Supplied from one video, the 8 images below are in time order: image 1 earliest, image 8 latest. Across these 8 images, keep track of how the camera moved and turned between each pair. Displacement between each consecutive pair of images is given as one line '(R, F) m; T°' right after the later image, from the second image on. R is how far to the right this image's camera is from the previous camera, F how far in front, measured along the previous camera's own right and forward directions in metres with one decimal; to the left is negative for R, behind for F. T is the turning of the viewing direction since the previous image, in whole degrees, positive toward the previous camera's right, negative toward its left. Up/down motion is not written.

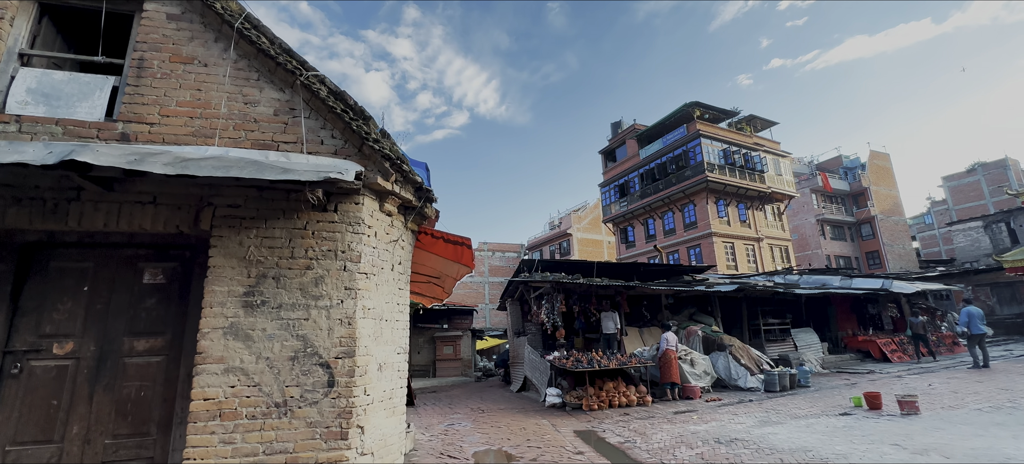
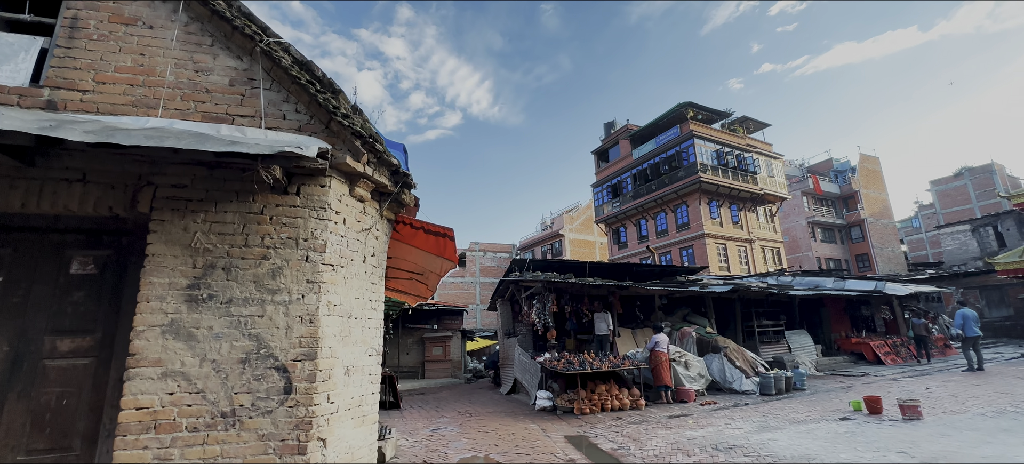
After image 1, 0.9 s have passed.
(0.0, +0.3) m; +1°
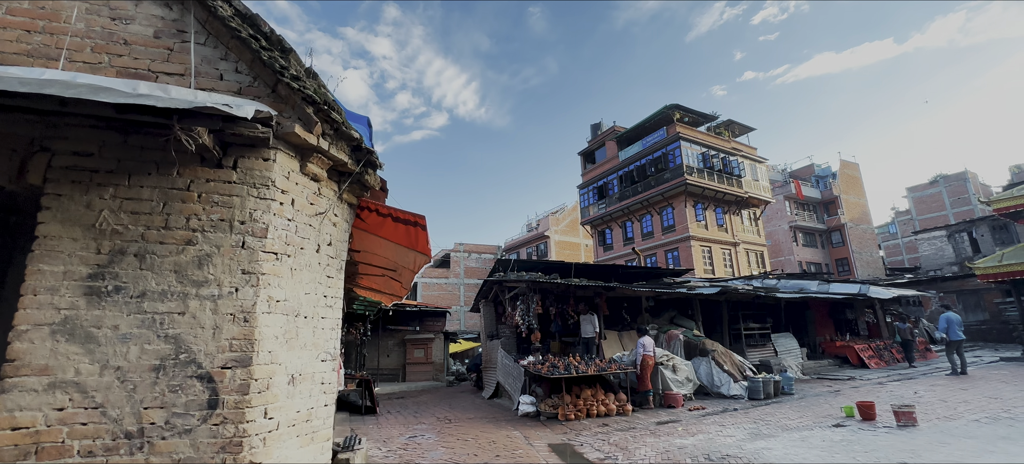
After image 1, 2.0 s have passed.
(0.0, +0.4) m; +2°
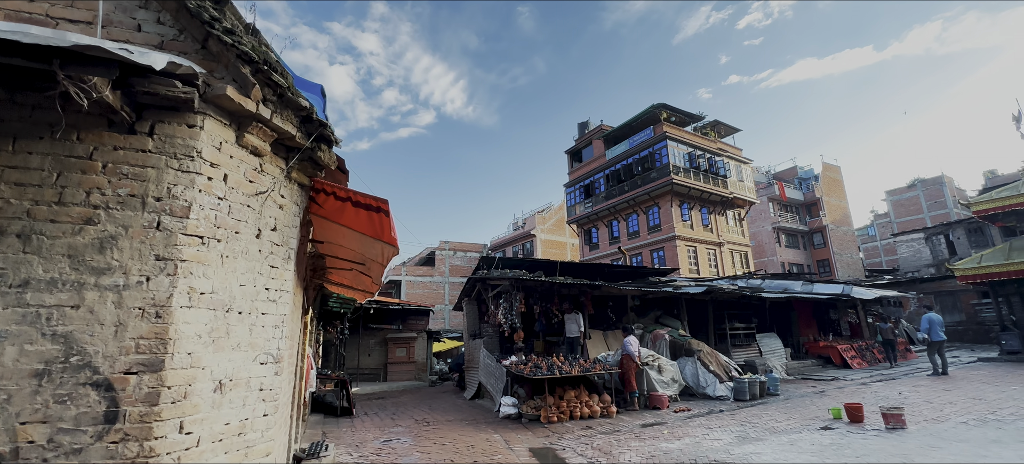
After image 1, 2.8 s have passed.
(+0.1, +0.3) m; +2°
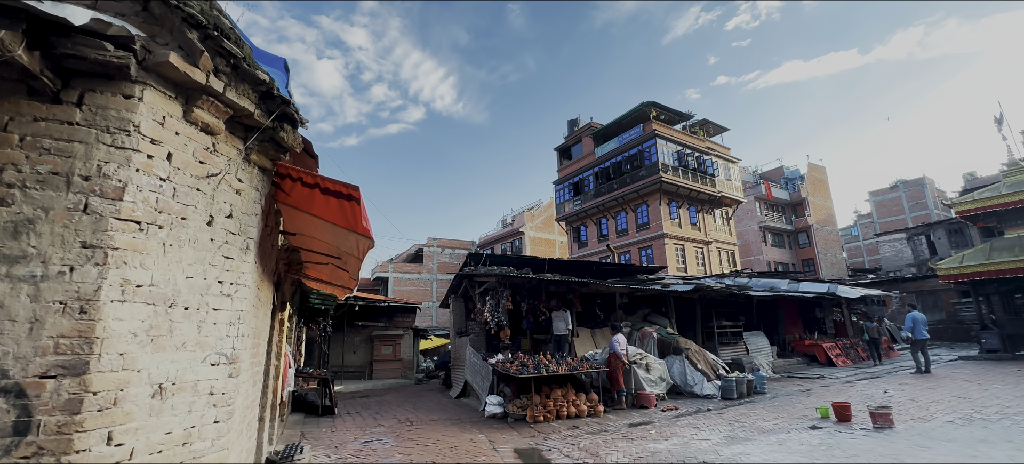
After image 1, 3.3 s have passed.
(0.0, +0.2) m; +1°
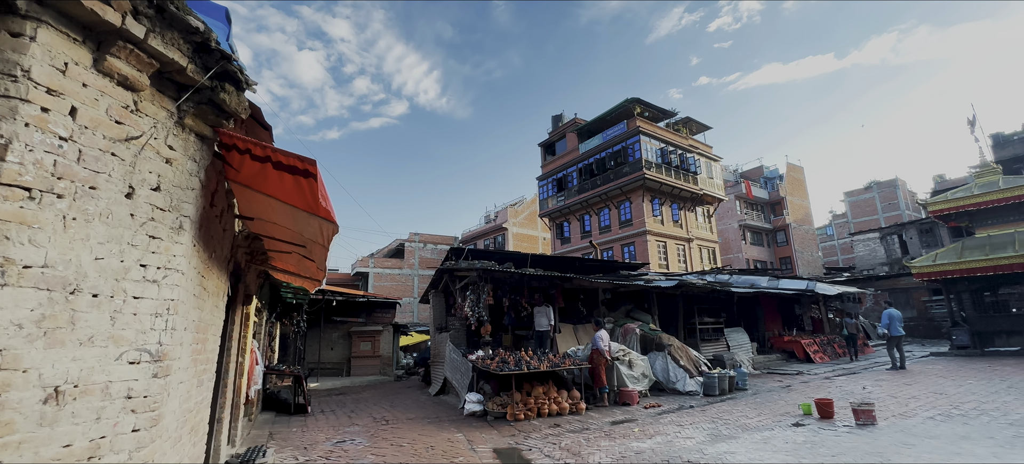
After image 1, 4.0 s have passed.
(0.0, +0.3) m; +2°
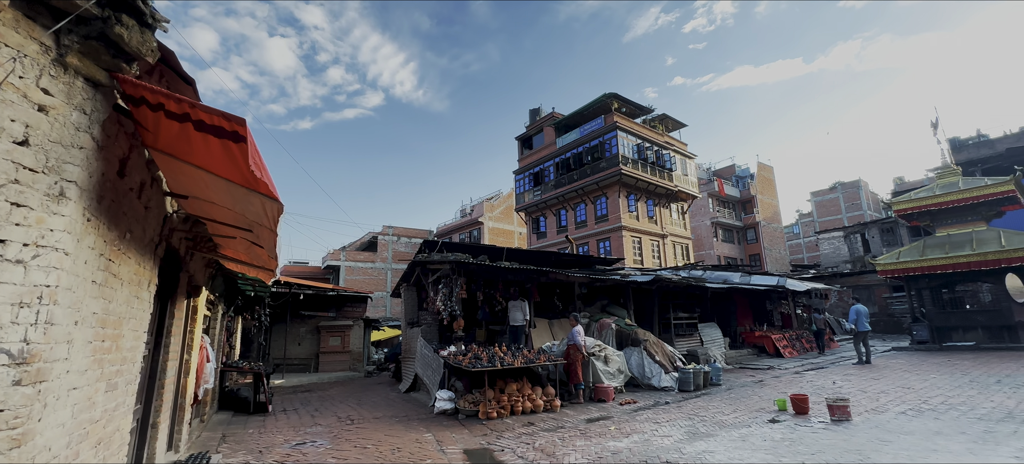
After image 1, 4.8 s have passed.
(0.0, +0.3) m; +3°
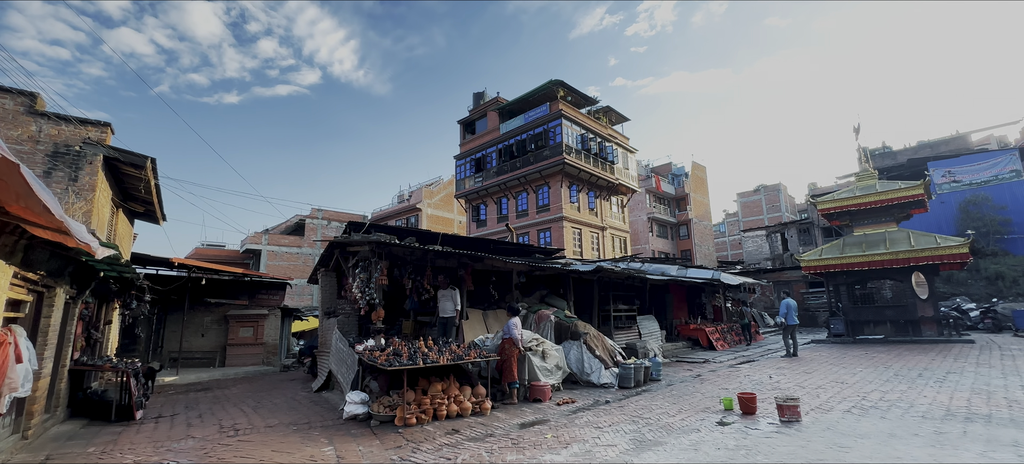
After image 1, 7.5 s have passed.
(+0.2, +1.1) m; +7°
